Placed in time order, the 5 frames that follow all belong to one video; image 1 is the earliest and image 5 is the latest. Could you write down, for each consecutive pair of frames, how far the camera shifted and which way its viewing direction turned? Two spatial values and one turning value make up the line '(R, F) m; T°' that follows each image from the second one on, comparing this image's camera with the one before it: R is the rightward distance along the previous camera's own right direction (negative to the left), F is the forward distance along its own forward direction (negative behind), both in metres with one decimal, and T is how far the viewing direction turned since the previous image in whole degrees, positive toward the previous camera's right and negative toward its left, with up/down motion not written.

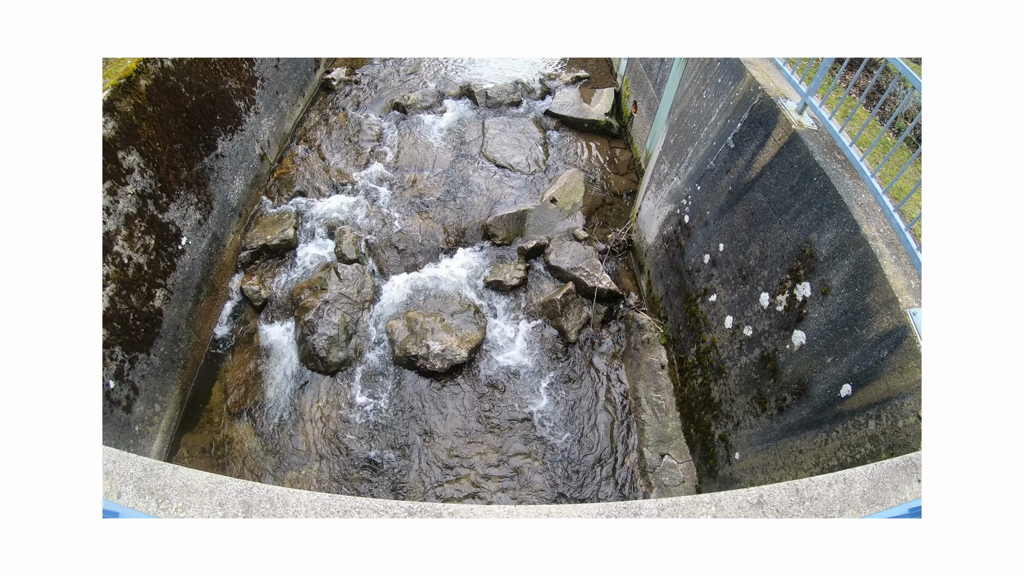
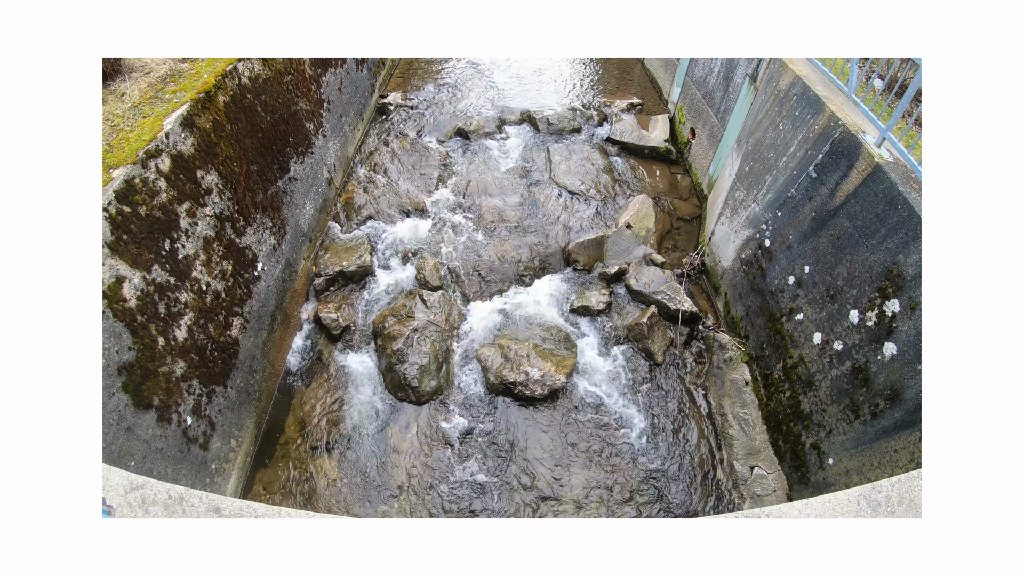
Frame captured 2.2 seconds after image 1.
(-1.9, 0.0) m; +6°
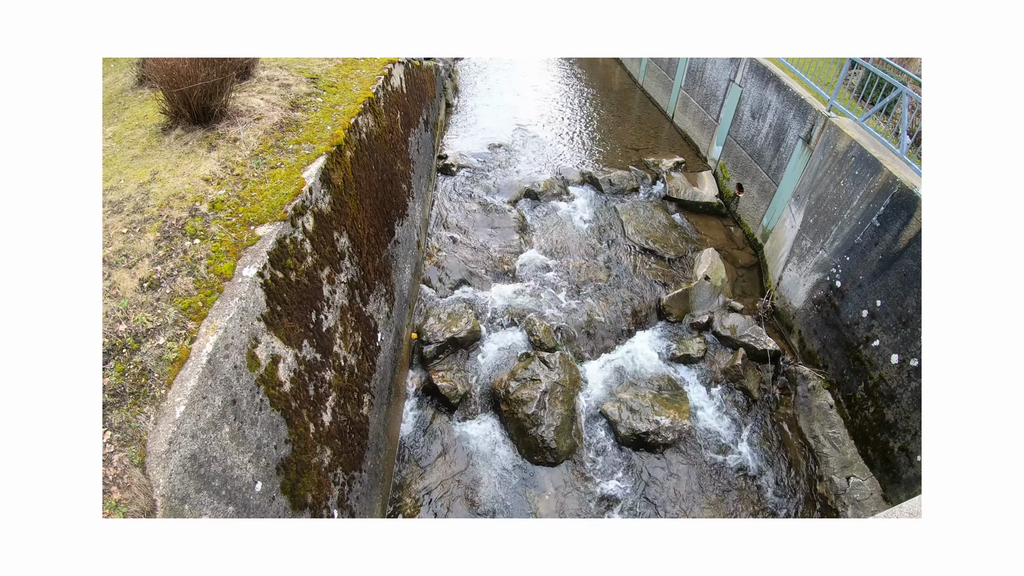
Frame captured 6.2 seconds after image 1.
(-2.9, +0.1) m; +11°
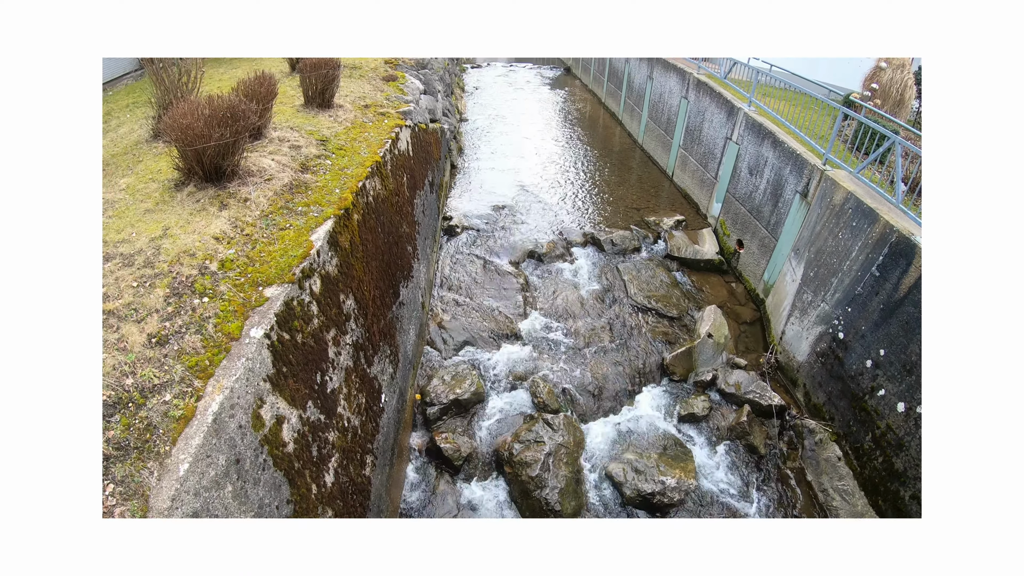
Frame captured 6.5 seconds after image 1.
(-0.1, -0.1) m; +1°
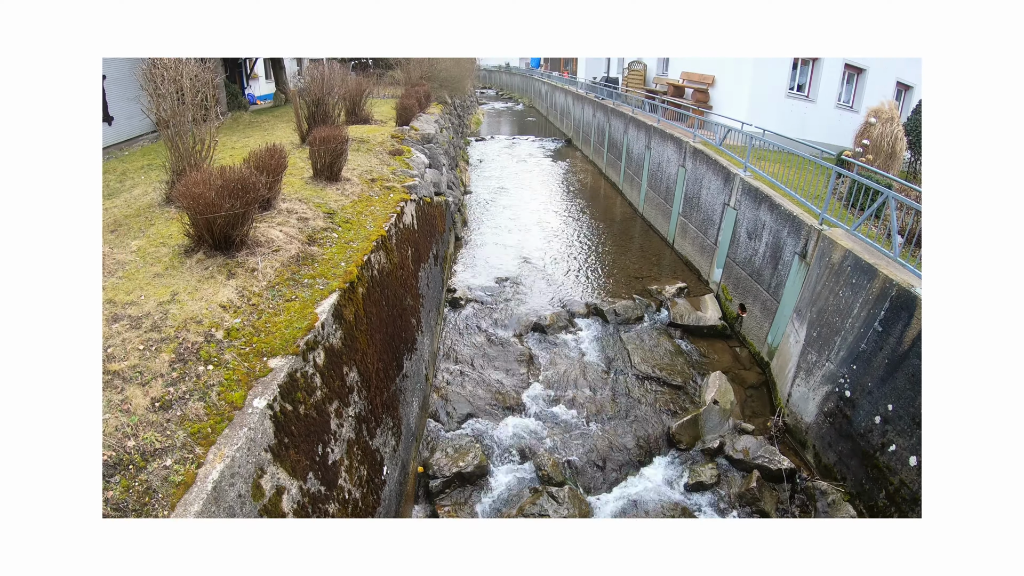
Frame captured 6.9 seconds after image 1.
(-0.1, 0.0) m; 0°
